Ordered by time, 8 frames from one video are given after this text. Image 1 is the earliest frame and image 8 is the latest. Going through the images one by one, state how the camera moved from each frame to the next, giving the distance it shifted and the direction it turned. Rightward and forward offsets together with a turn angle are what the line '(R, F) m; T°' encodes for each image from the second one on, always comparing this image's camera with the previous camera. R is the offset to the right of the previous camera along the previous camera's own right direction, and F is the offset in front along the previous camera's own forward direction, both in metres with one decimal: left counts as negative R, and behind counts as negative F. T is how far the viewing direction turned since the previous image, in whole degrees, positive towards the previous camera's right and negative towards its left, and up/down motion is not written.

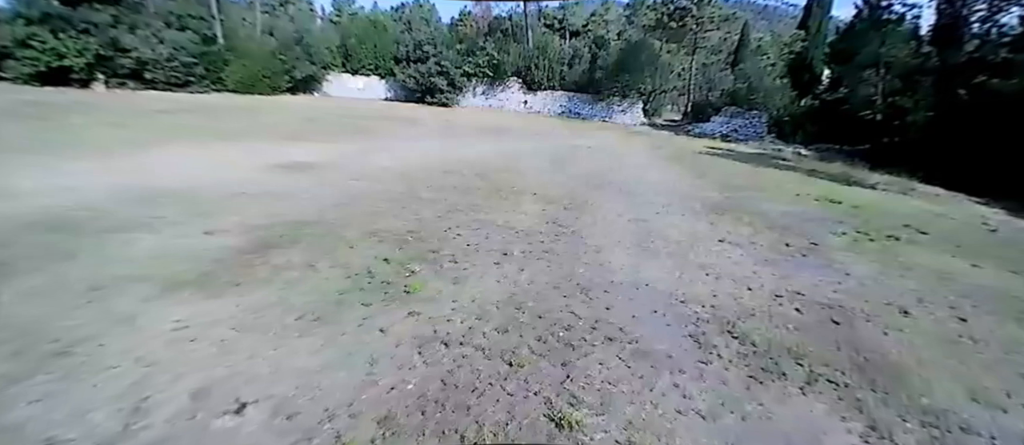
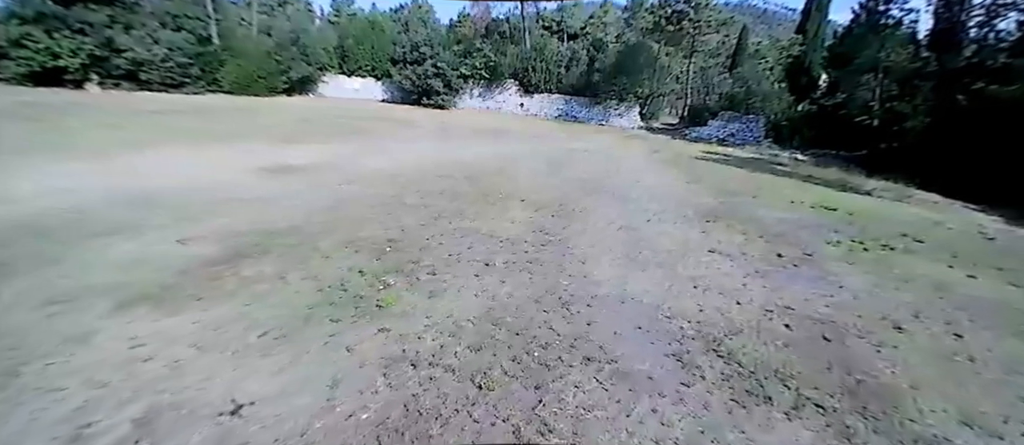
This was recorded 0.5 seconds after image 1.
(+0.2, +0.1) m; 0°
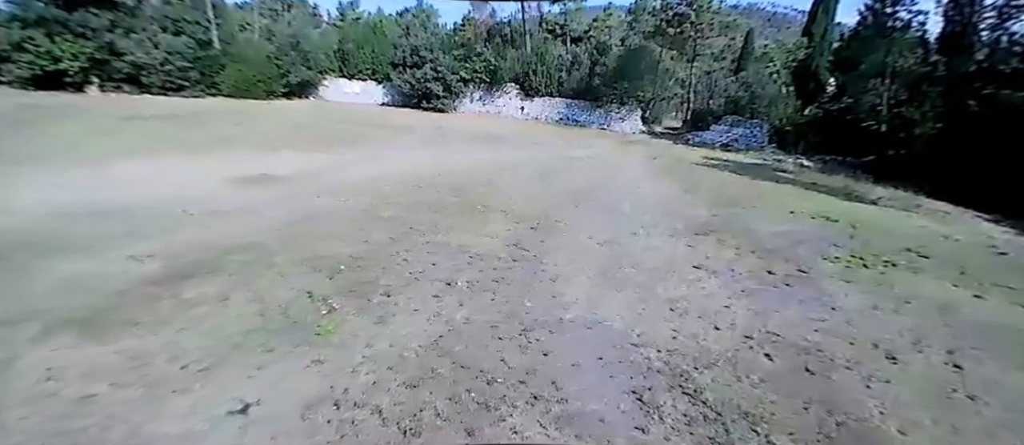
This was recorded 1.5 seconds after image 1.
(+0.4, +0.2) m; -1°
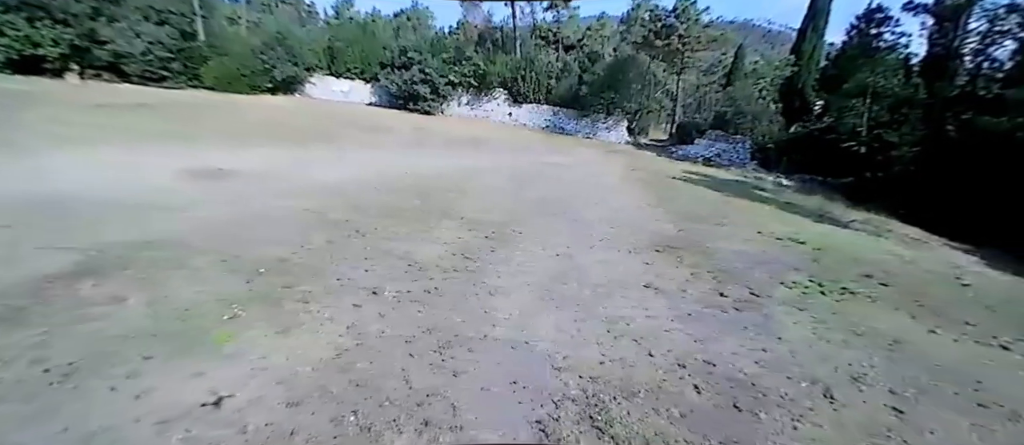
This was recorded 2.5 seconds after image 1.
(+0.5, +0.1) m; +1°
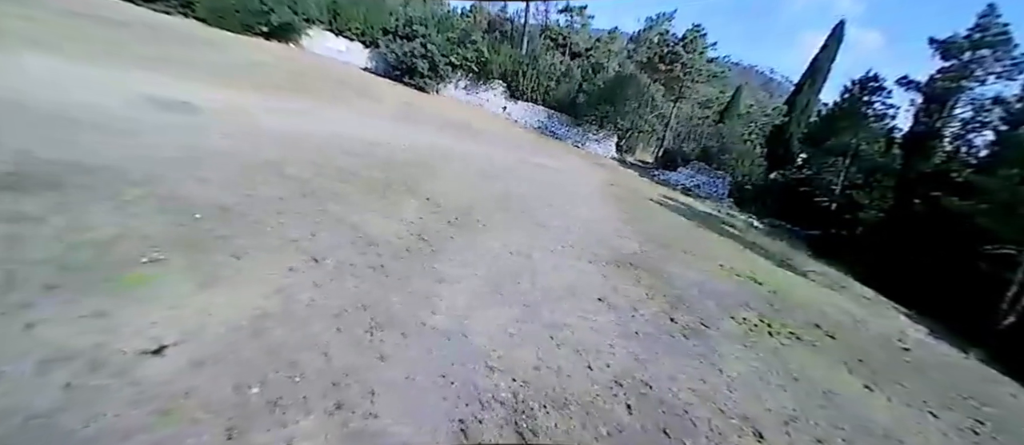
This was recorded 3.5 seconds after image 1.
(+0.1, +0.1) m; +3°
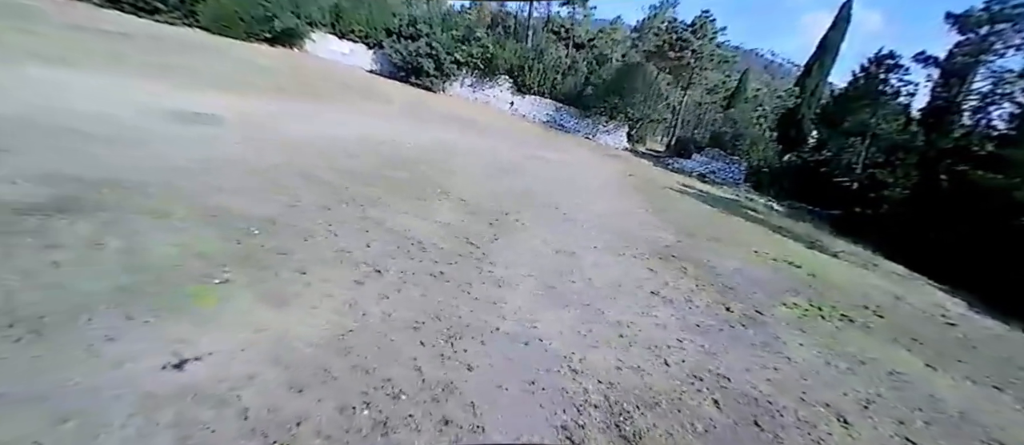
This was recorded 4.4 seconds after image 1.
(-0.5, +0.1) m; 0°
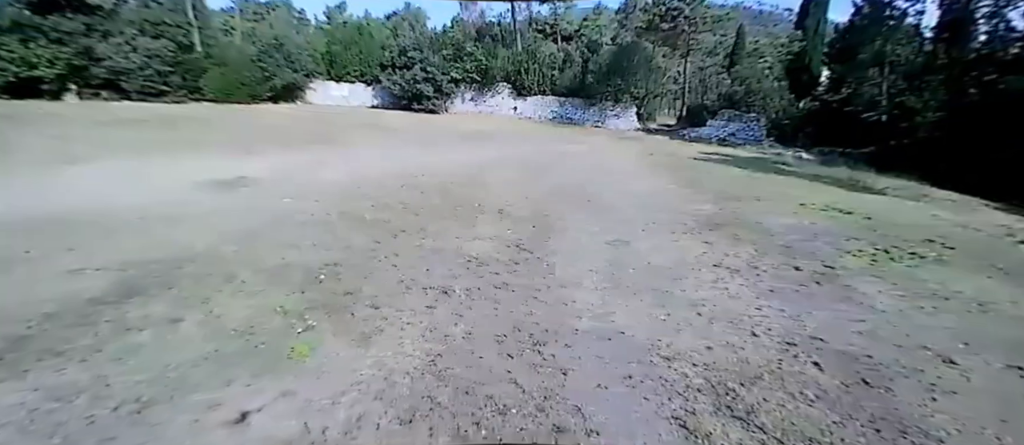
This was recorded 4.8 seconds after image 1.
(-0.3, 0.0) m; -3°
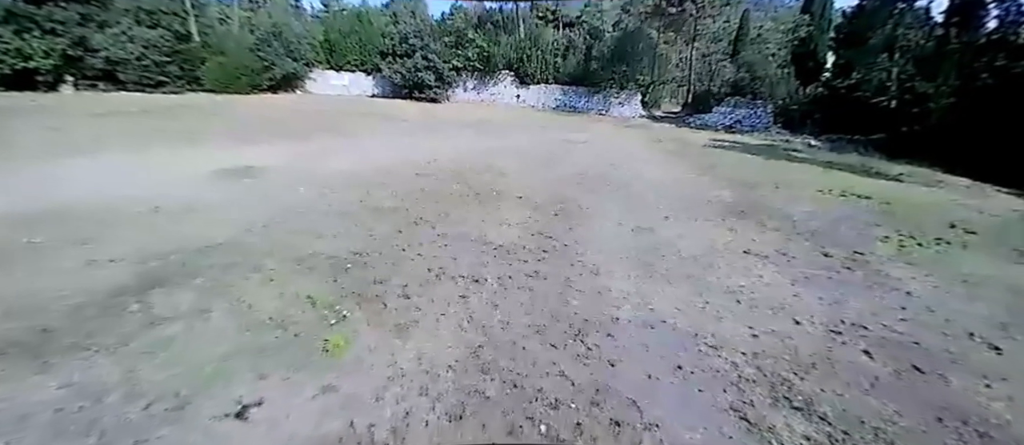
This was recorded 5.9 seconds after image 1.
(-0.2, +0.1) m; 0°
